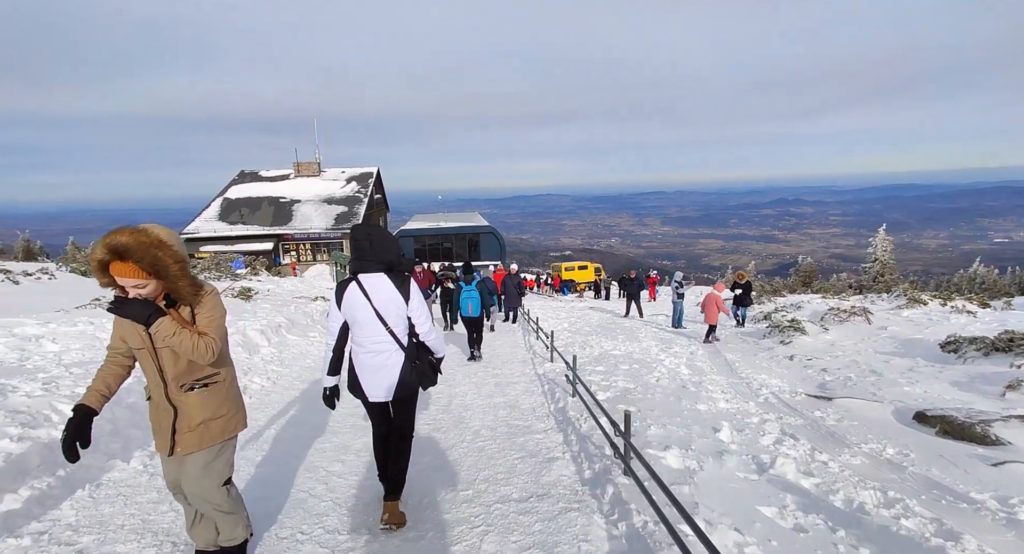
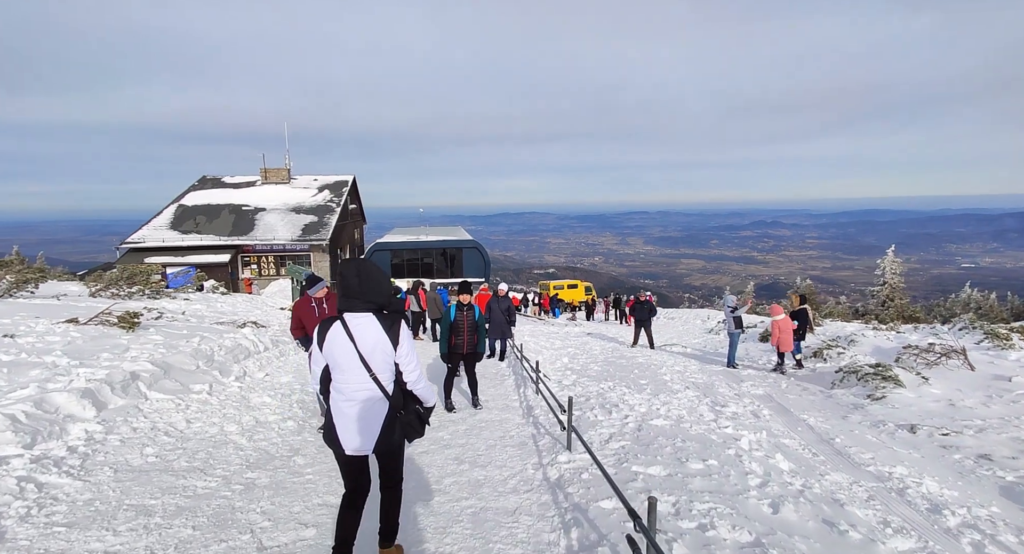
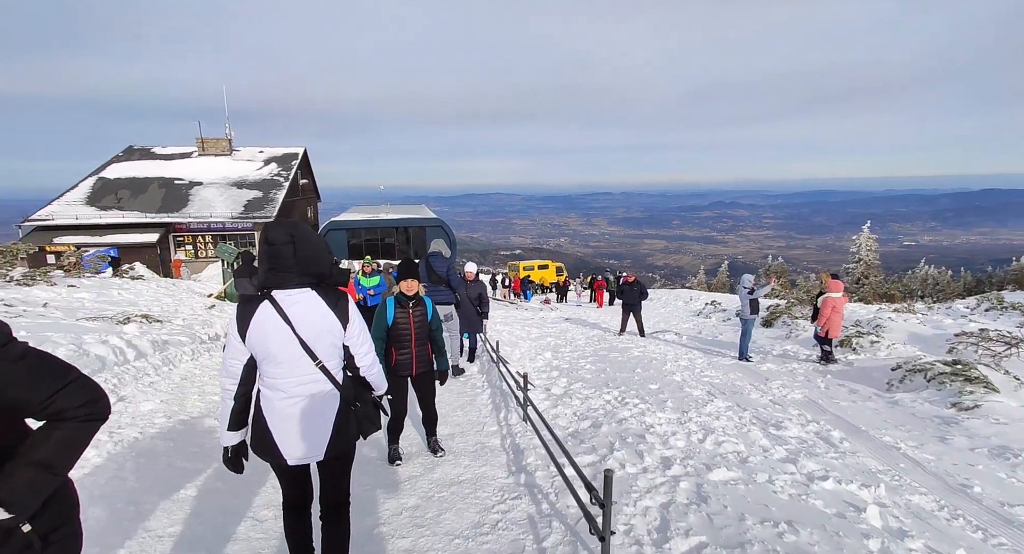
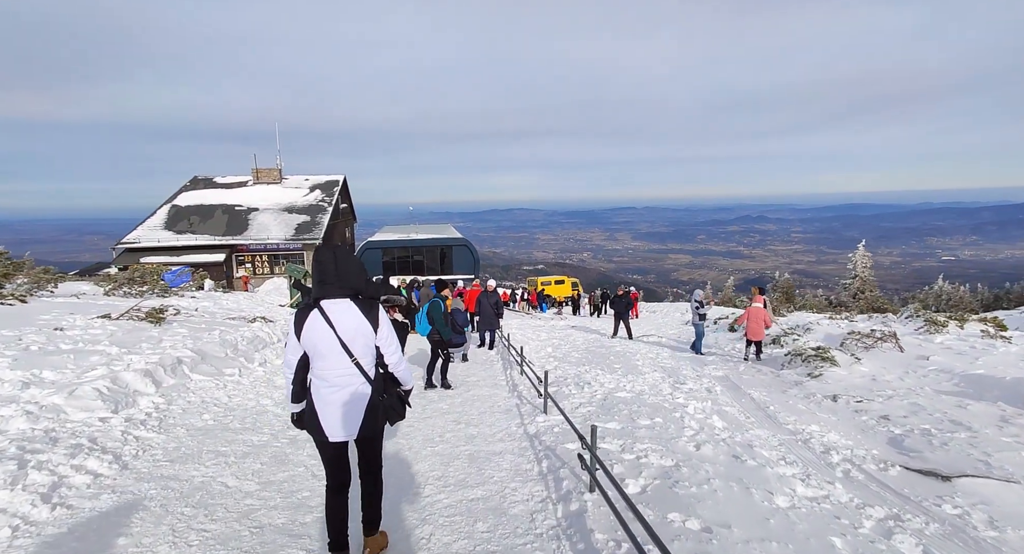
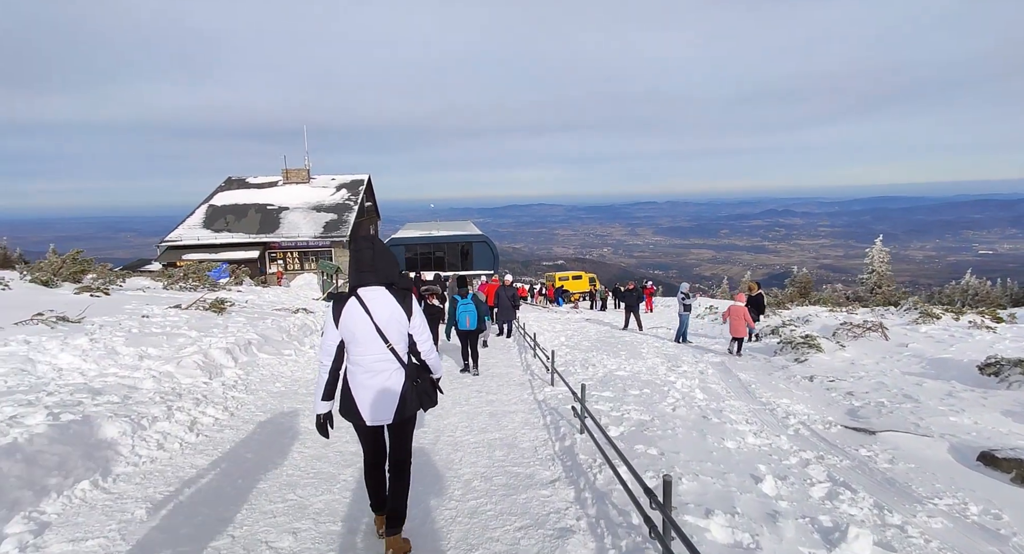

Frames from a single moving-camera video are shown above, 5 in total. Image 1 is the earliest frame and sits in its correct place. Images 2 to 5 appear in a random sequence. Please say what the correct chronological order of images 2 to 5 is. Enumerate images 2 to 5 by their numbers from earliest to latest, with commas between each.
5, 4, 2, 3
